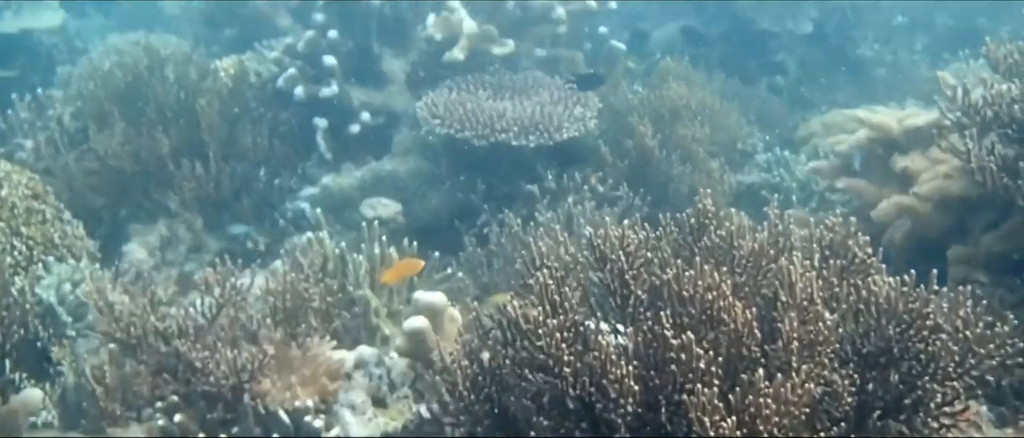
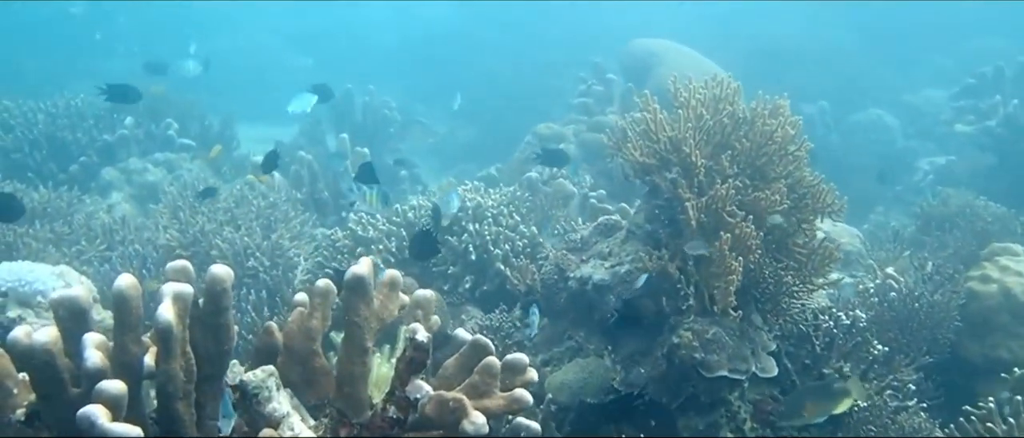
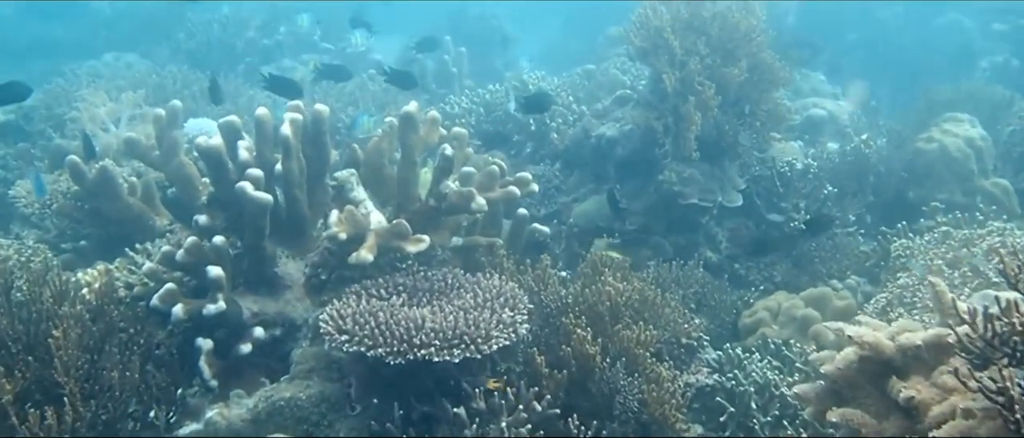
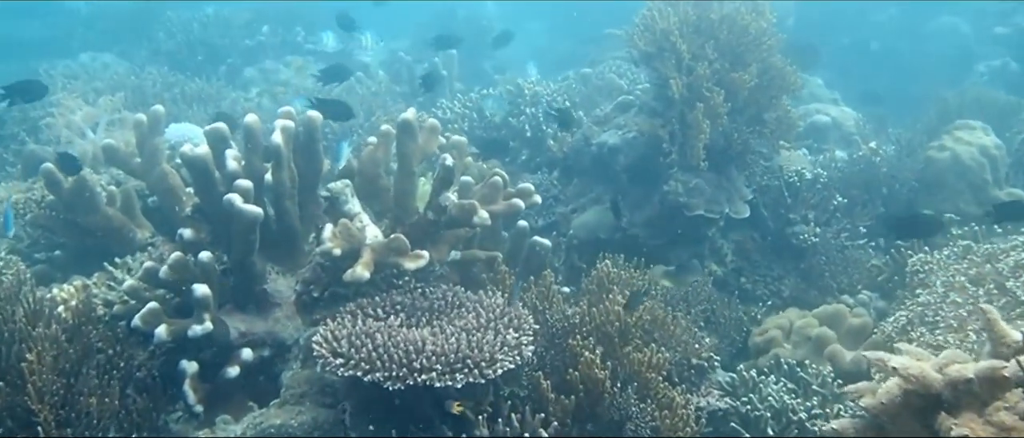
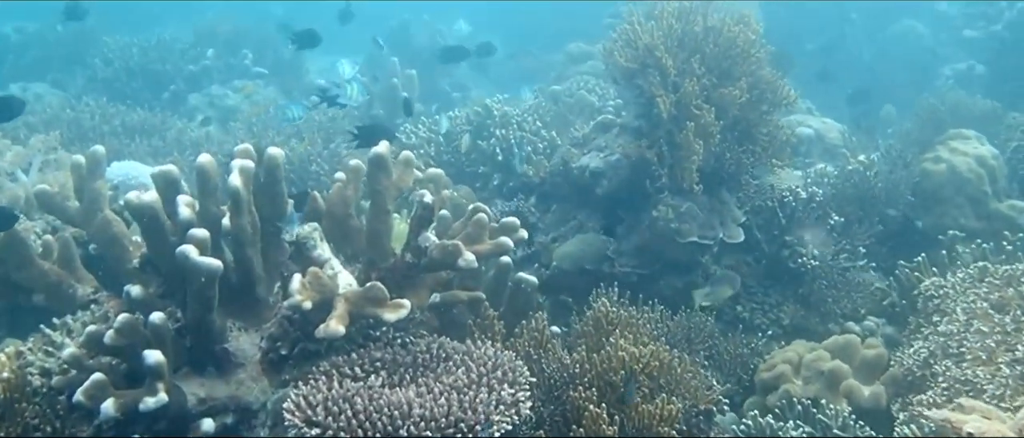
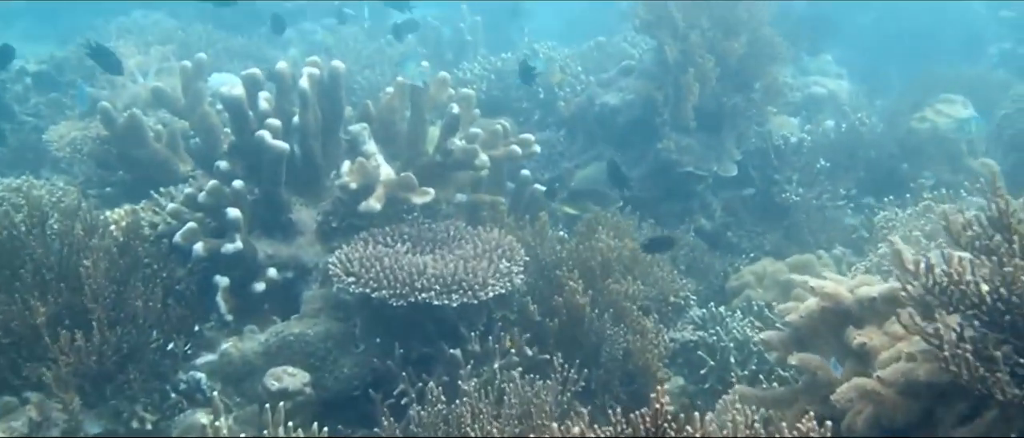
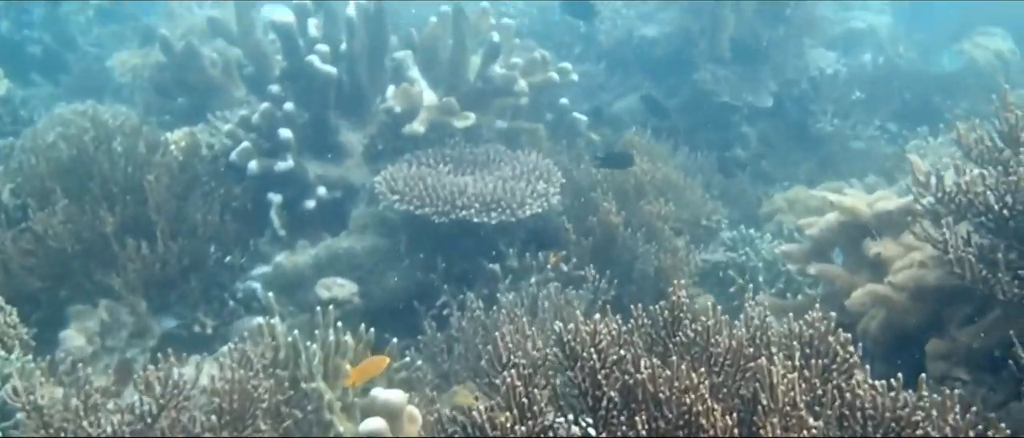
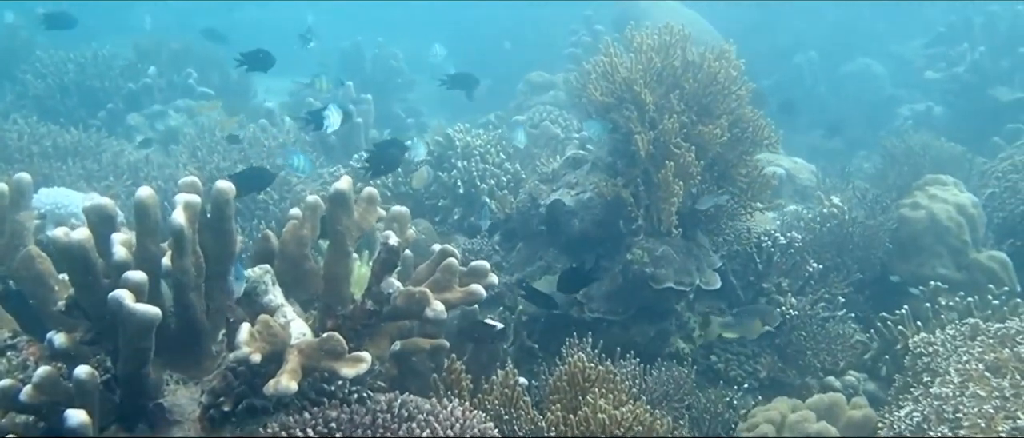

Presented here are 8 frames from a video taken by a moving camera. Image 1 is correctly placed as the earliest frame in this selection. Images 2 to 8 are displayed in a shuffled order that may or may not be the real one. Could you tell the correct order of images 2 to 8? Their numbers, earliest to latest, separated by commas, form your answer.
7, 6, 3, 4, 5, 8, 2
